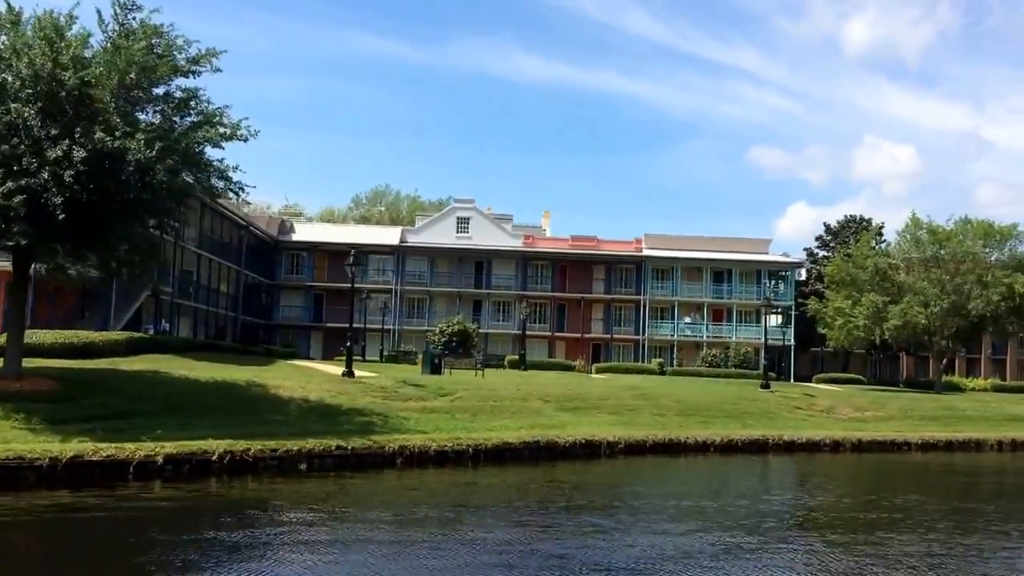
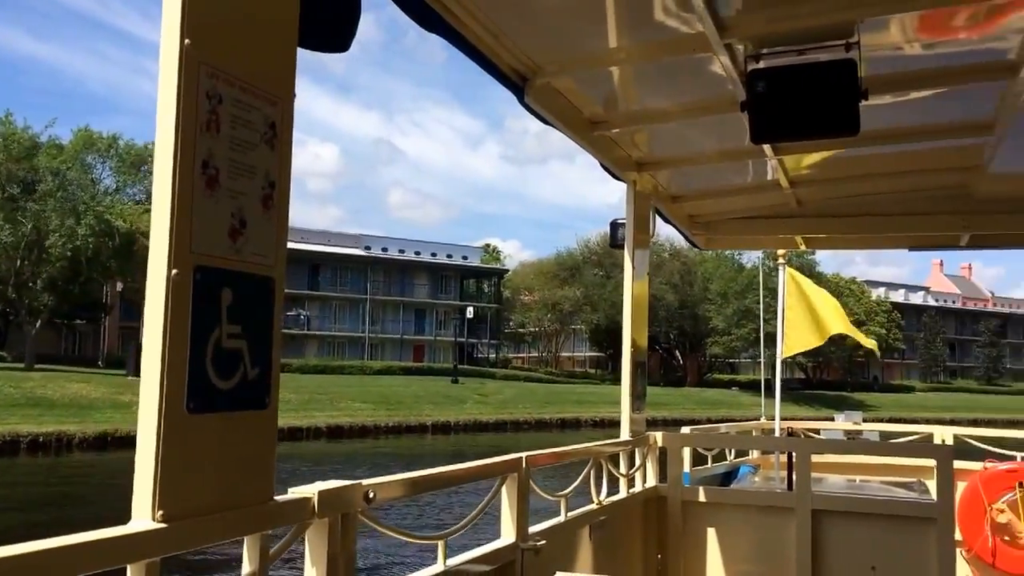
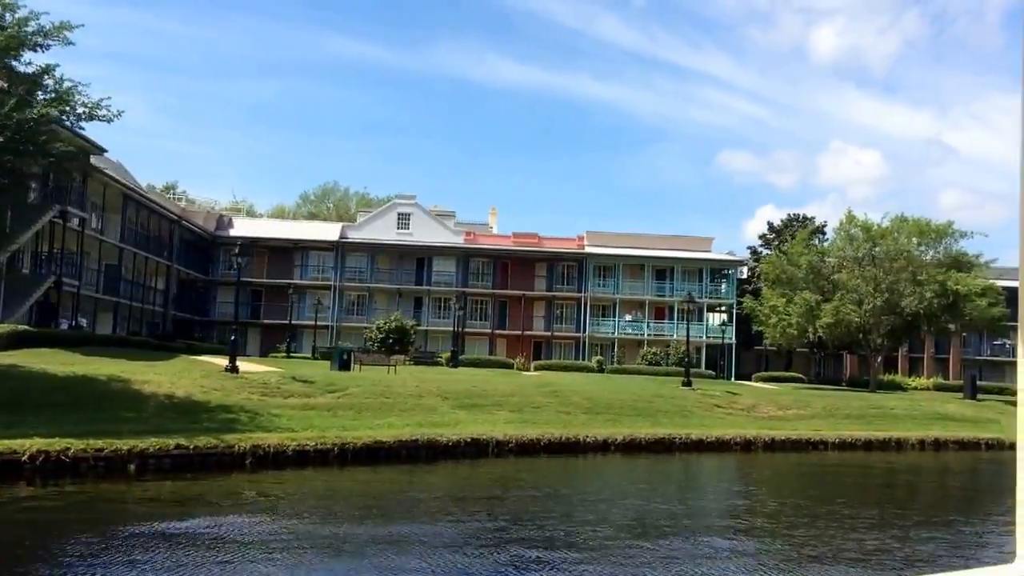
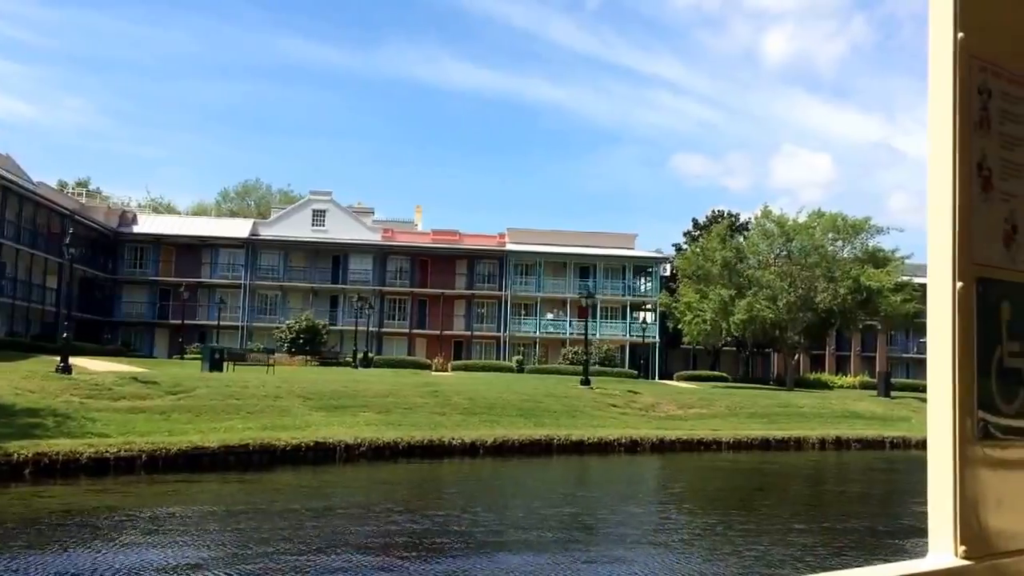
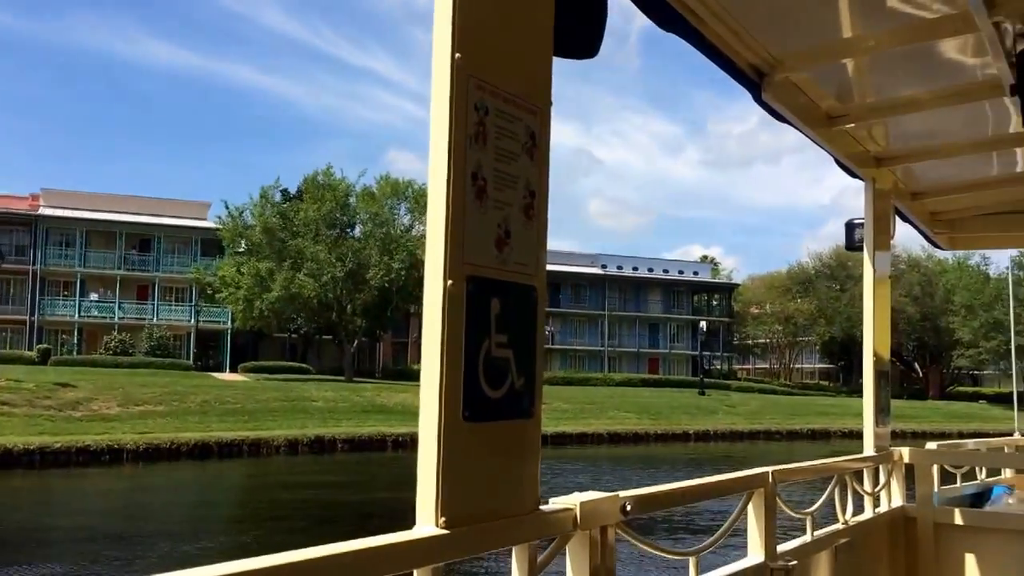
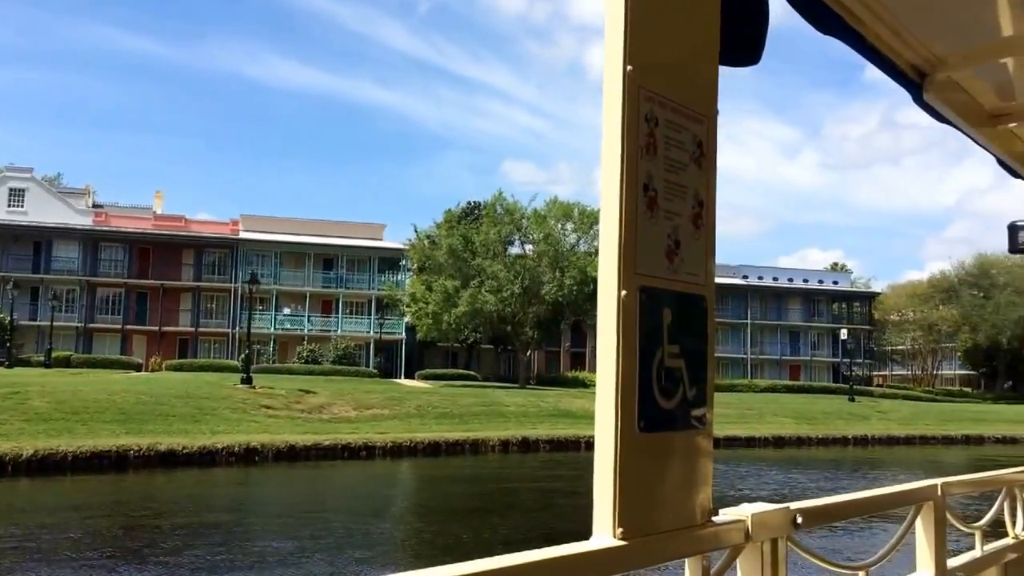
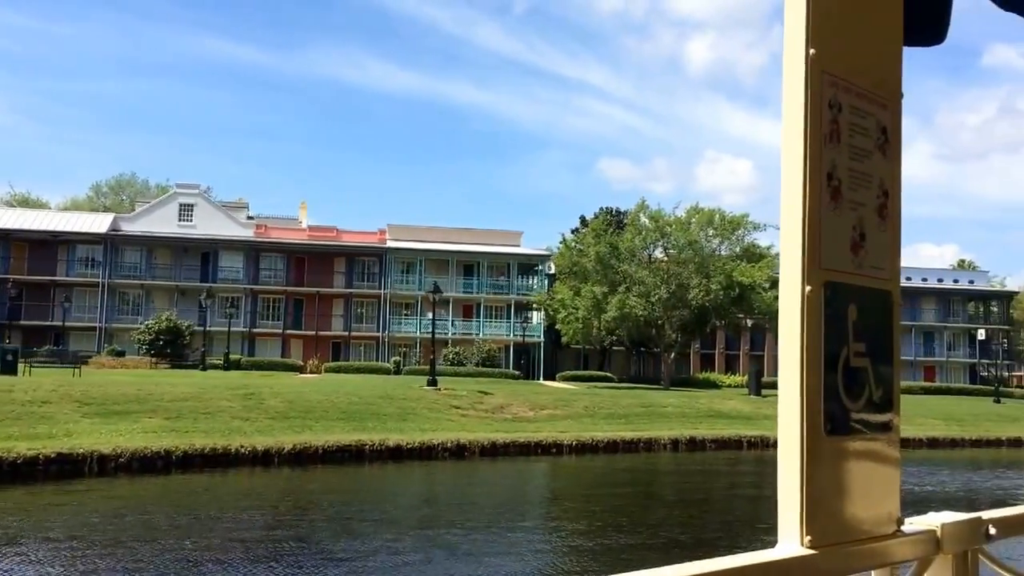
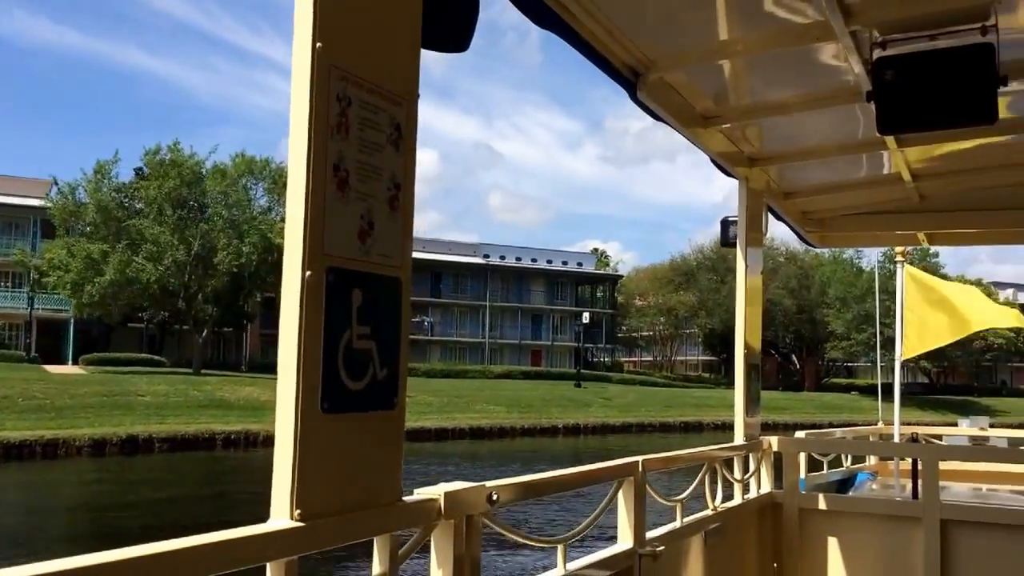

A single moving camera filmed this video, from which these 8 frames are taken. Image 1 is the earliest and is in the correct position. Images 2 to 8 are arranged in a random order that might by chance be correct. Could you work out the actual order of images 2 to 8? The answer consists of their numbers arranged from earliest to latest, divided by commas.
3, 4, 7, 6, 5, 8, 2
